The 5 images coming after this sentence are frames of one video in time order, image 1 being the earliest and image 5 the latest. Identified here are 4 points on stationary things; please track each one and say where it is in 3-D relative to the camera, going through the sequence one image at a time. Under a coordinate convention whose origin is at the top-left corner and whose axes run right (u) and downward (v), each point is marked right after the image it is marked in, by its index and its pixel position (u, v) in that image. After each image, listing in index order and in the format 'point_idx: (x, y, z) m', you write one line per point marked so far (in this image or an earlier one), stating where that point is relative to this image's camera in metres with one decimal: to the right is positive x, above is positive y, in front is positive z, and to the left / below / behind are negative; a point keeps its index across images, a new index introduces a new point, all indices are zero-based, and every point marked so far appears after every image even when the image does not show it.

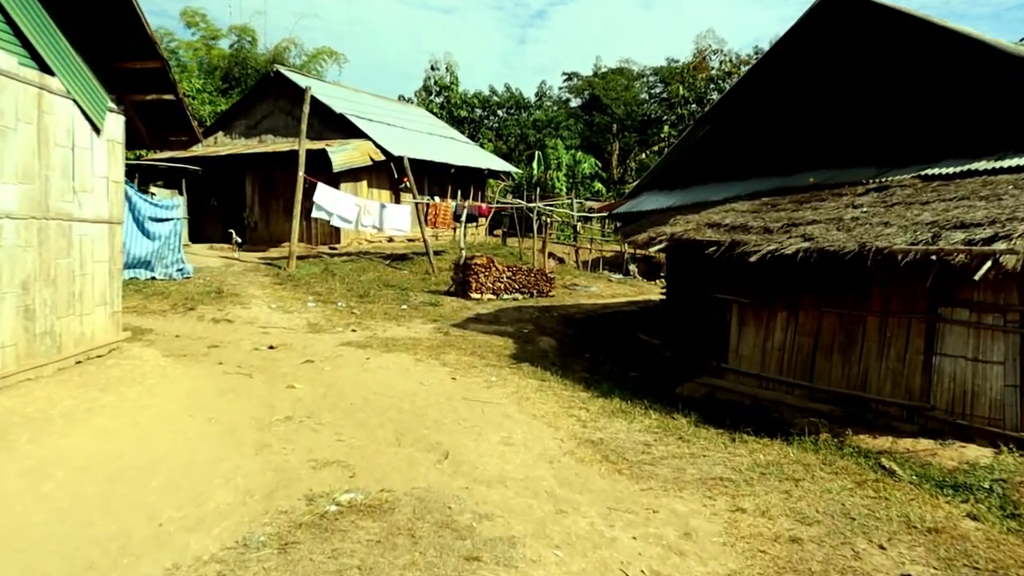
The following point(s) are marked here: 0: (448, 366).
0: (-0.9, -1.0, +8.7) m
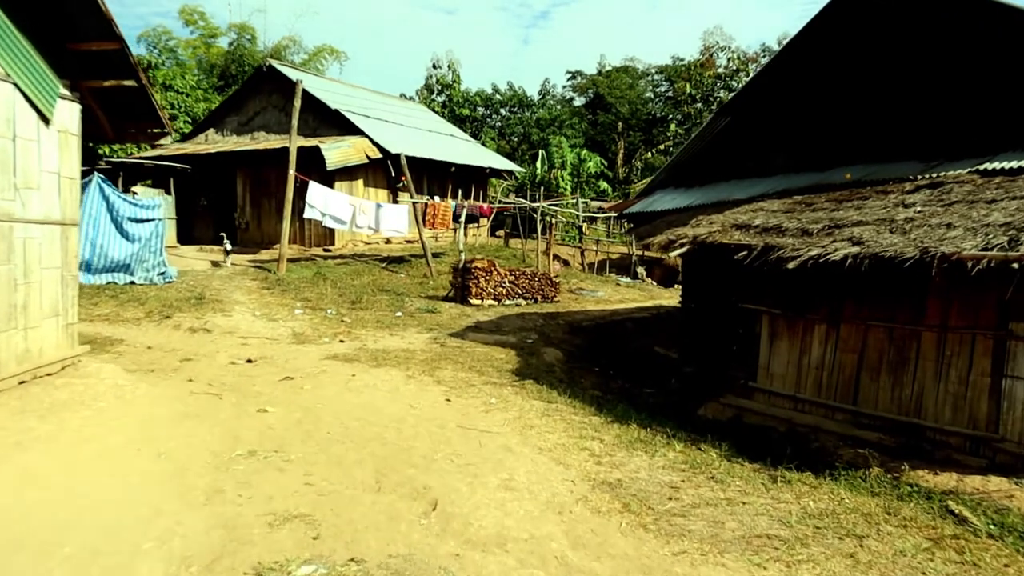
0: (-0.8, -1.2, +7.8) m
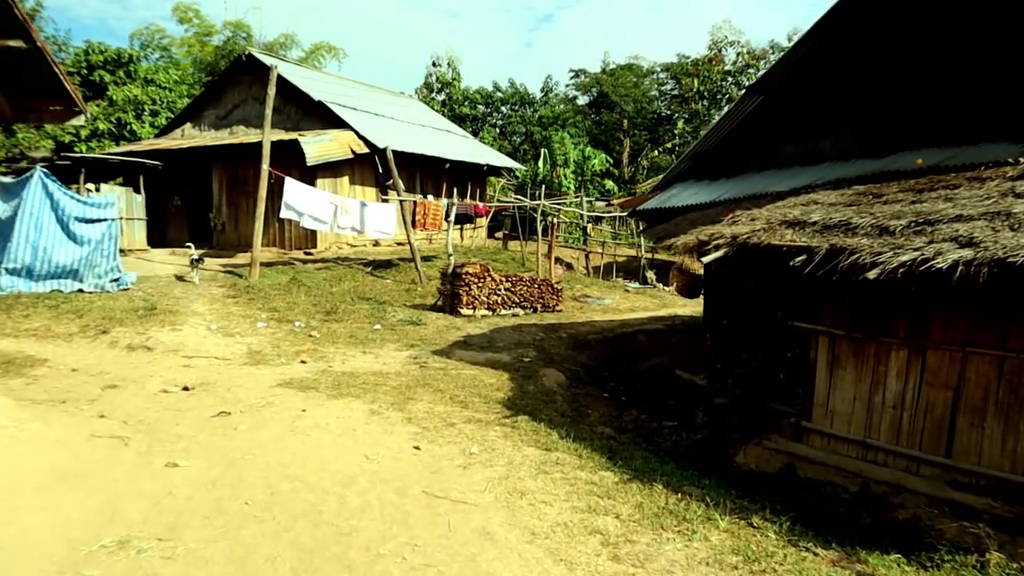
0: (-0.9, -1.3, +6.2) m
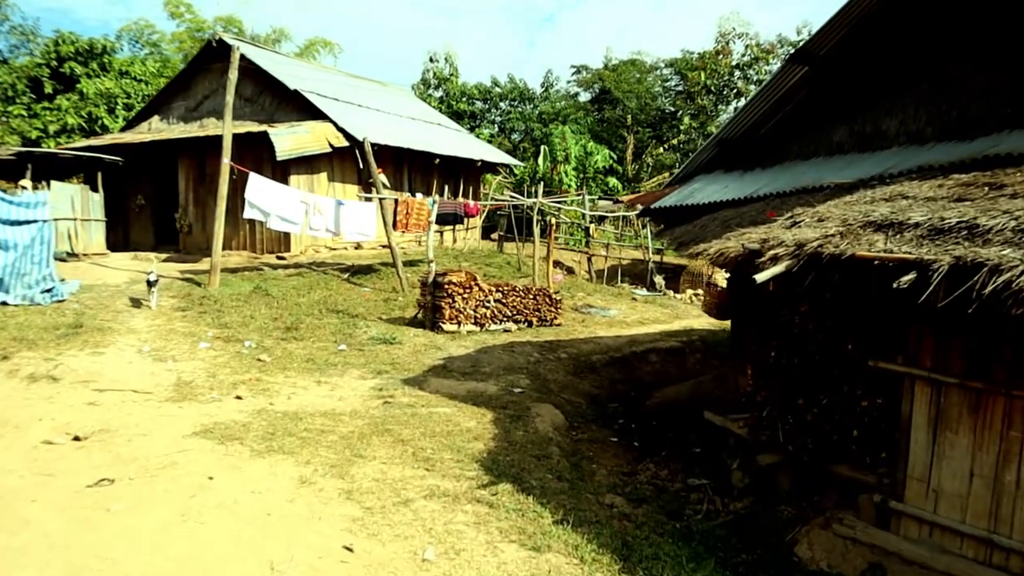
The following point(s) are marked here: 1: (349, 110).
0: (-1.1, -1.5, +4.6) m
1: (-4.3, +4.8, +17.3) m
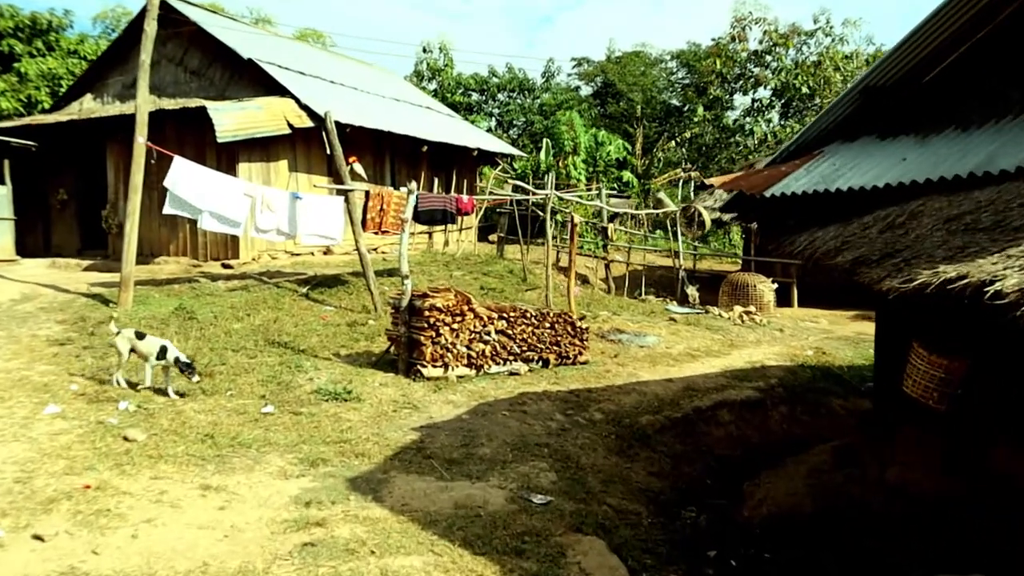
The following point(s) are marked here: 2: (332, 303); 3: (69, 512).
0: (-0.9, -1.8, +1.5) m
1: (-4.3, +4.5, +14.2) m
2: (-2.9, -0.2, +10.2) m
3: (-2.8, -1.4, +4.1) m
